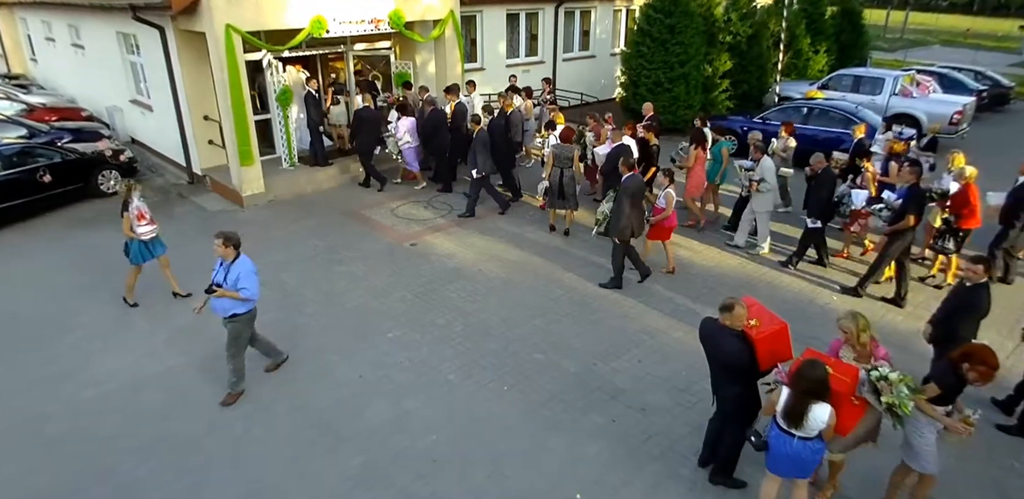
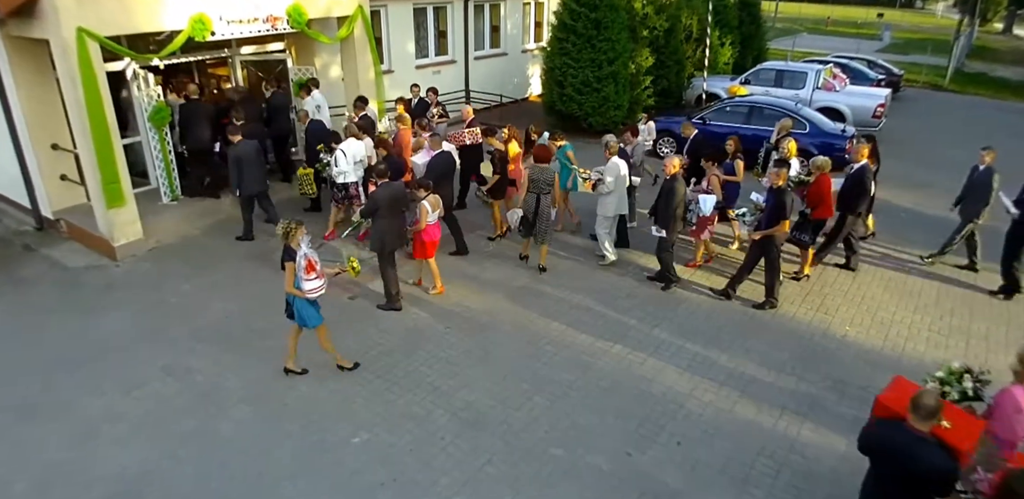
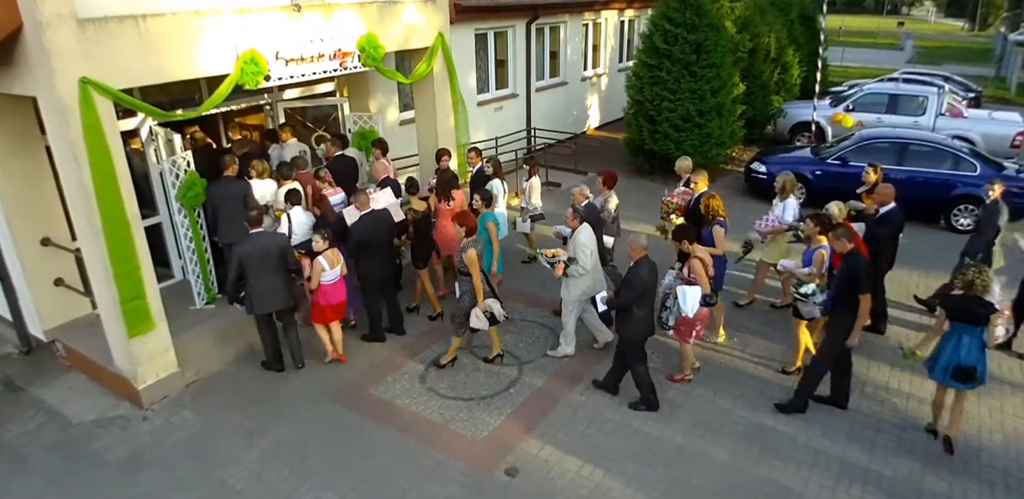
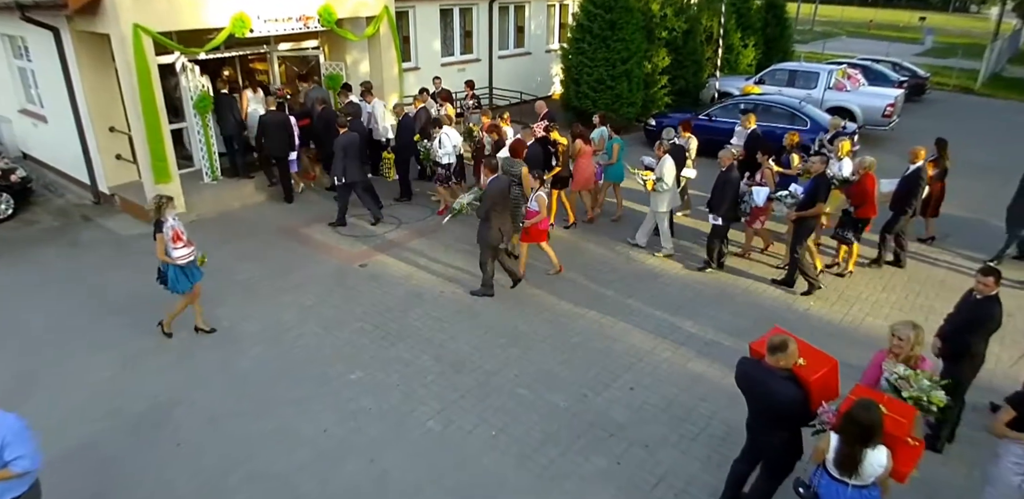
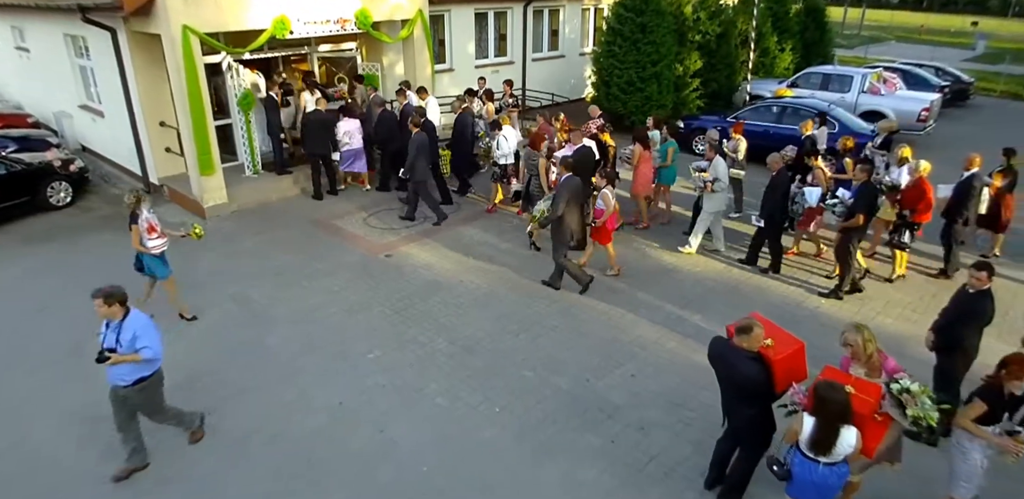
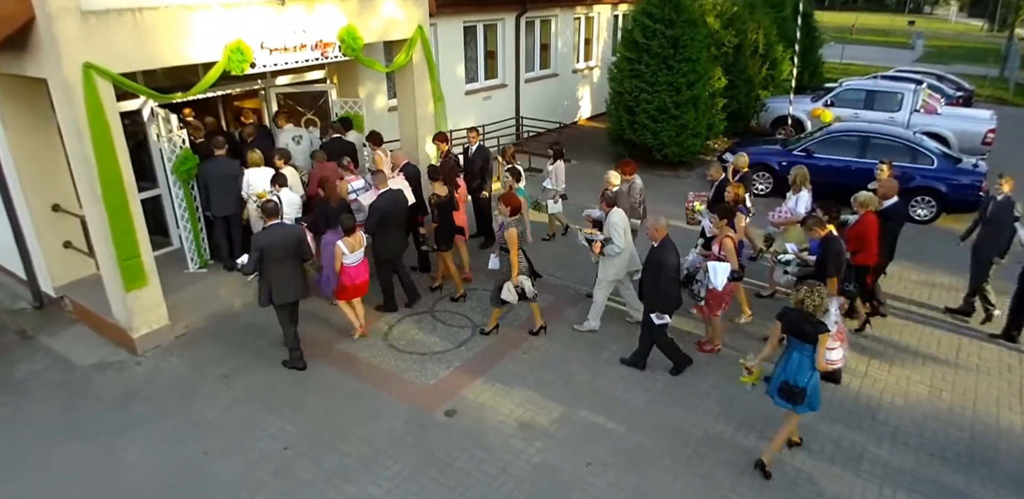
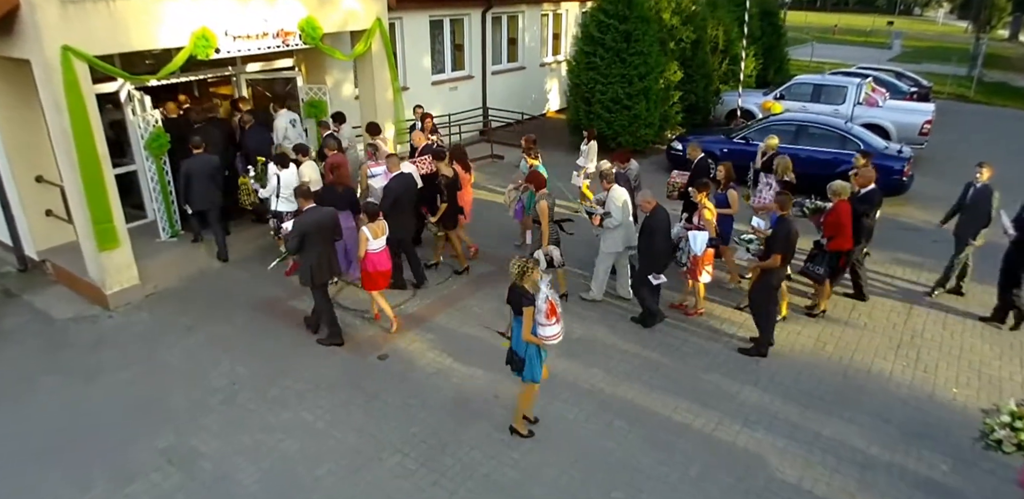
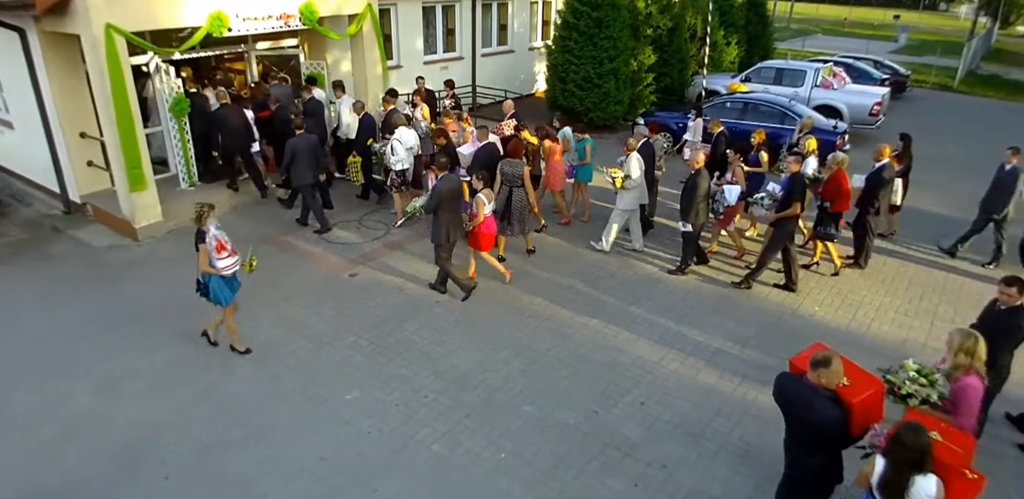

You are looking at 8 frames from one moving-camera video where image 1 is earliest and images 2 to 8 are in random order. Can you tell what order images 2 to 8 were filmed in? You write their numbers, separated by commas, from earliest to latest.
5, 4, 8, 2, 7, 6, 3
